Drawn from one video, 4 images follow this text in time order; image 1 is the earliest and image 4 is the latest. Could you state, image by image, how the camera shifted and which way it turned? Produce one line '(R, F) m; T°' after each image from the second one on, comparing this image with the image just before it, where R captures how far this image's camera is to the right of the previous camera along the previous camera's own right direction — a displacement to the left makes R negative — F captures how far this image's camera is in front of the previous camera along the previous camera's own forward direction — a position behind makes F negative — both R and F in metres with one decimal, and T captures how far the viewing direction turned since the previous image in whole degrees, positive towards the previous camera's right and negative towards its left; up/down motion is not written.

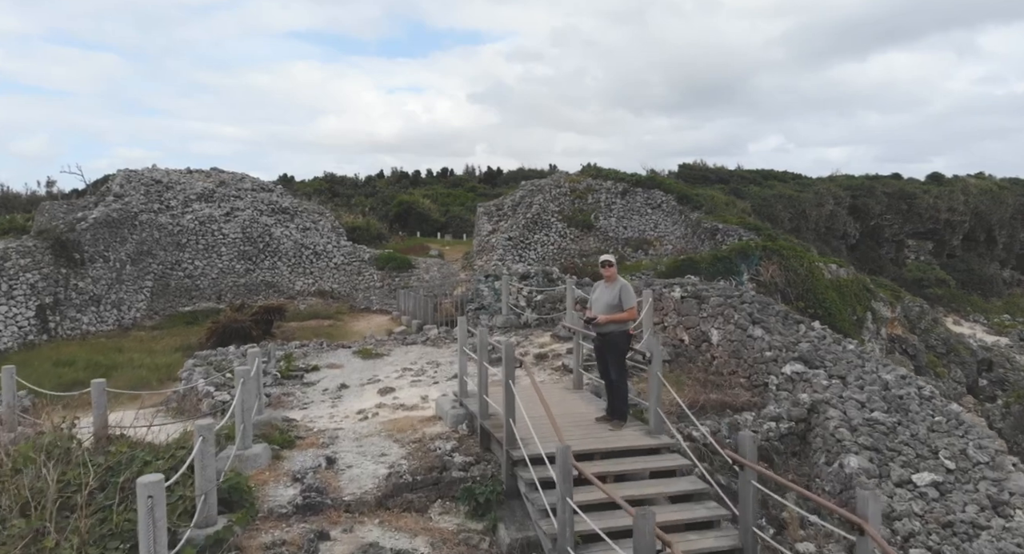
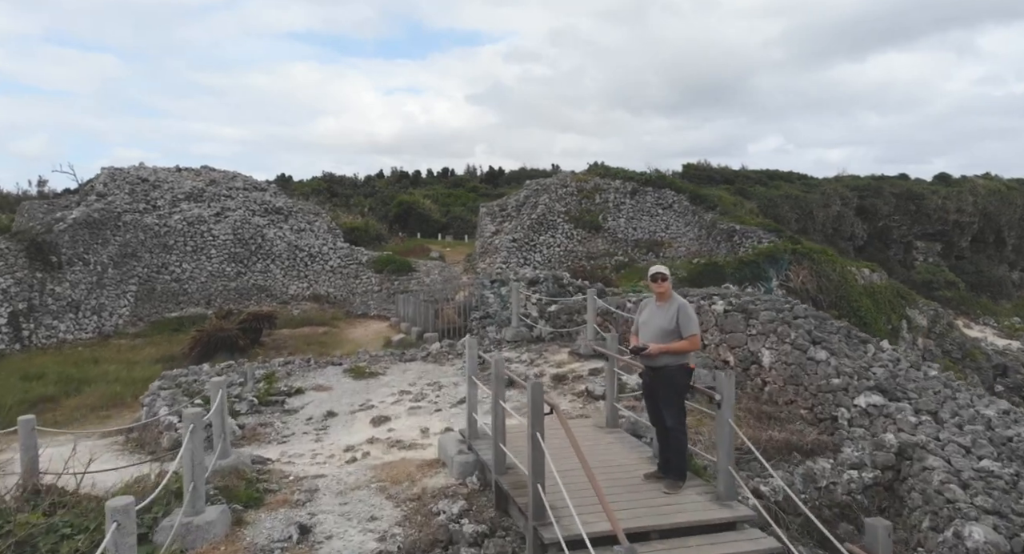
(-0.2, +1.3) m; 0°
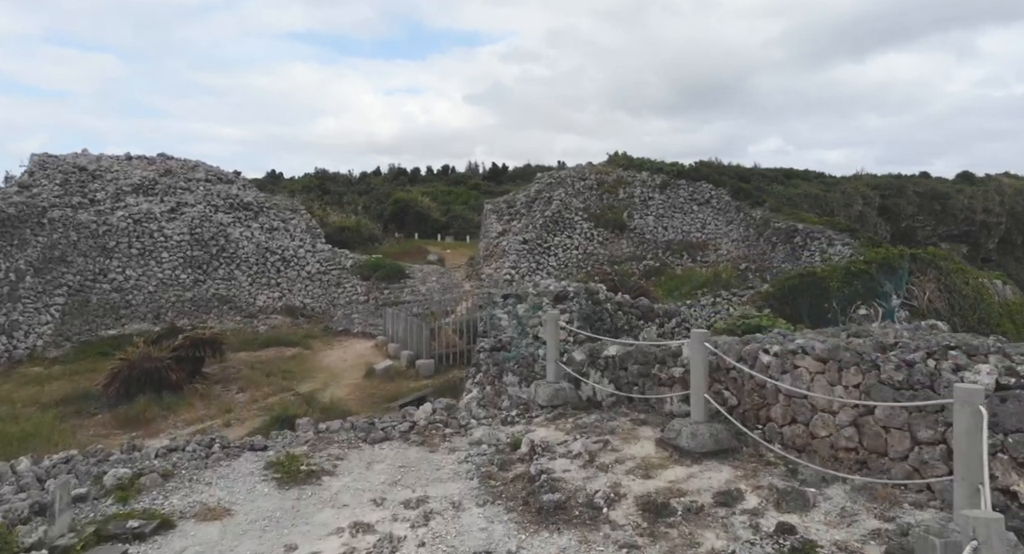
(-0.4, +3.9) m; 0°
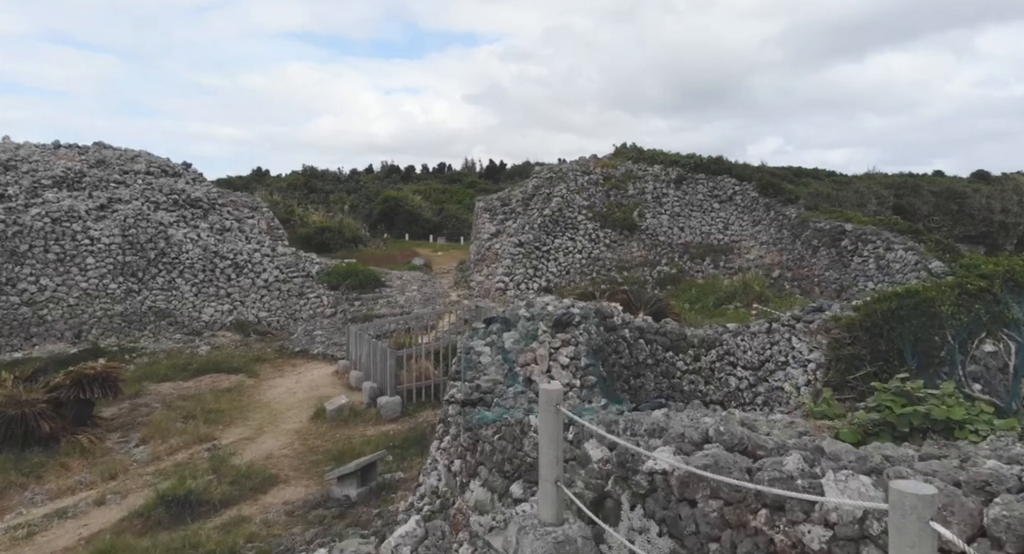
(+0.2, +3.0) m; 0°
